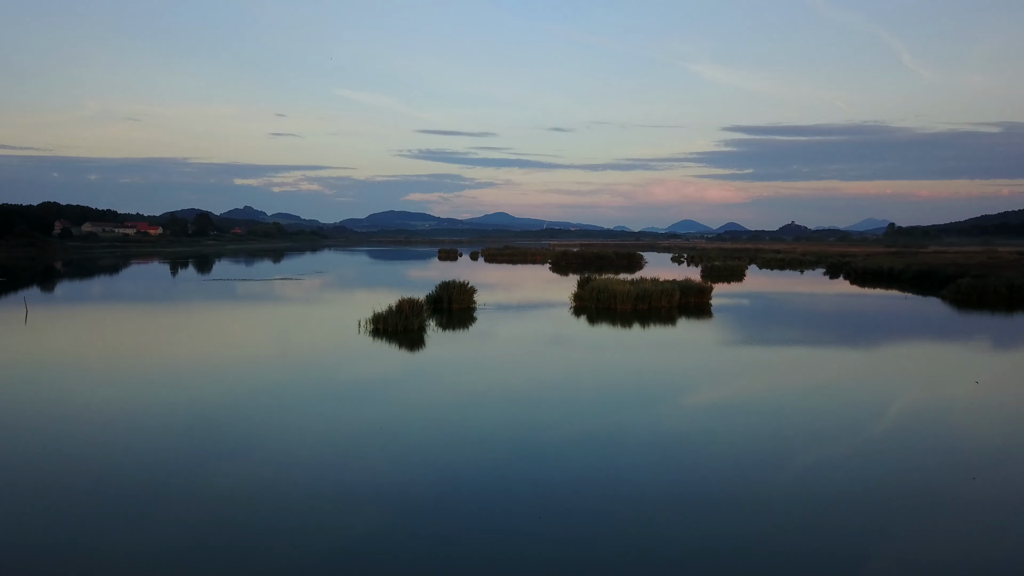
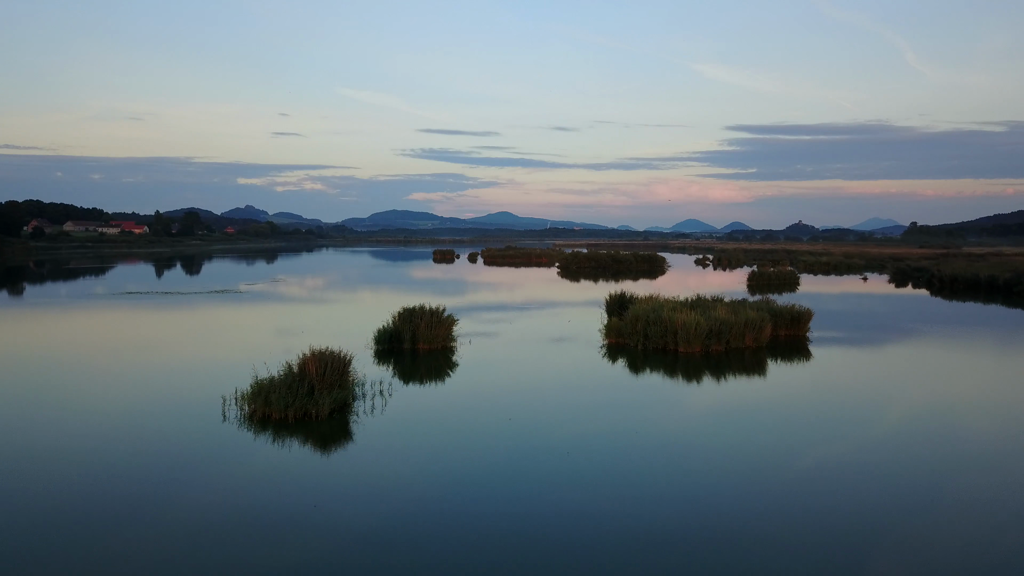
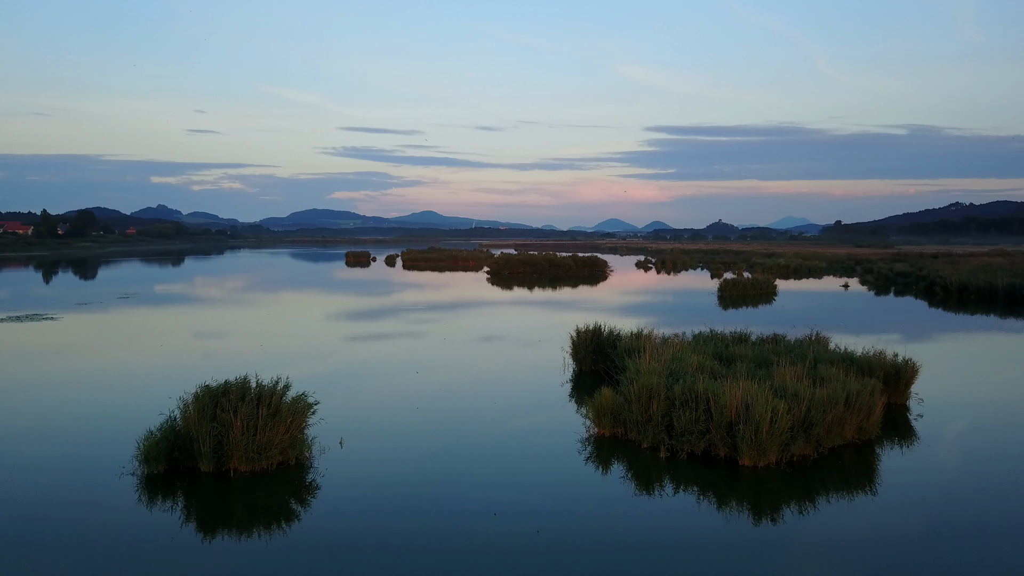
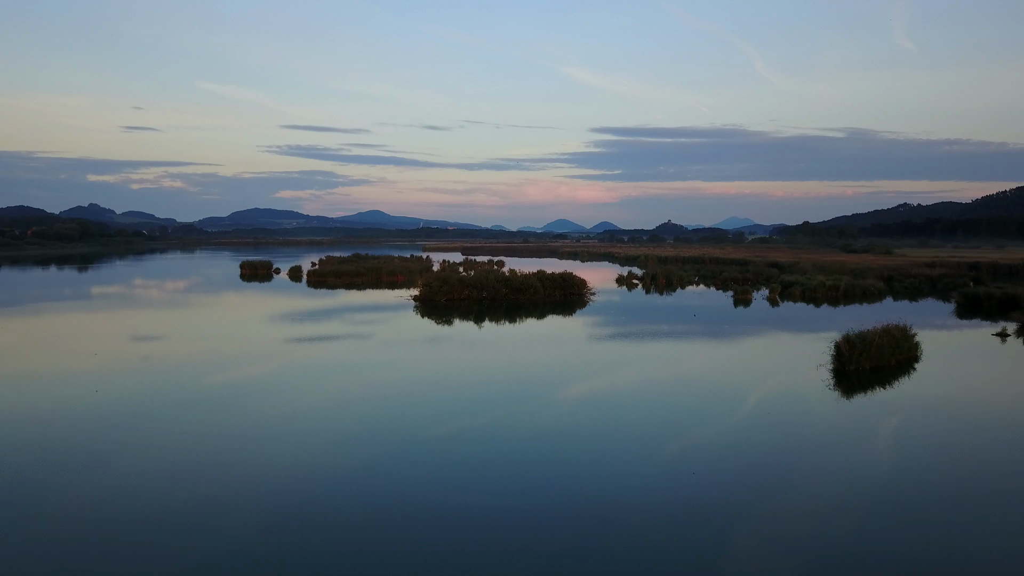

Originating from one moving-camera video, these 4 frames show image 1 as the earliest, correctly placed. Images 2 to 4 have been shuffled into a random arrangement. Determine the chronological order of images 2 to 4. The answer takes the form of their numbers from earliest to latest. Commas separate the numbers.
2, 3, 4
